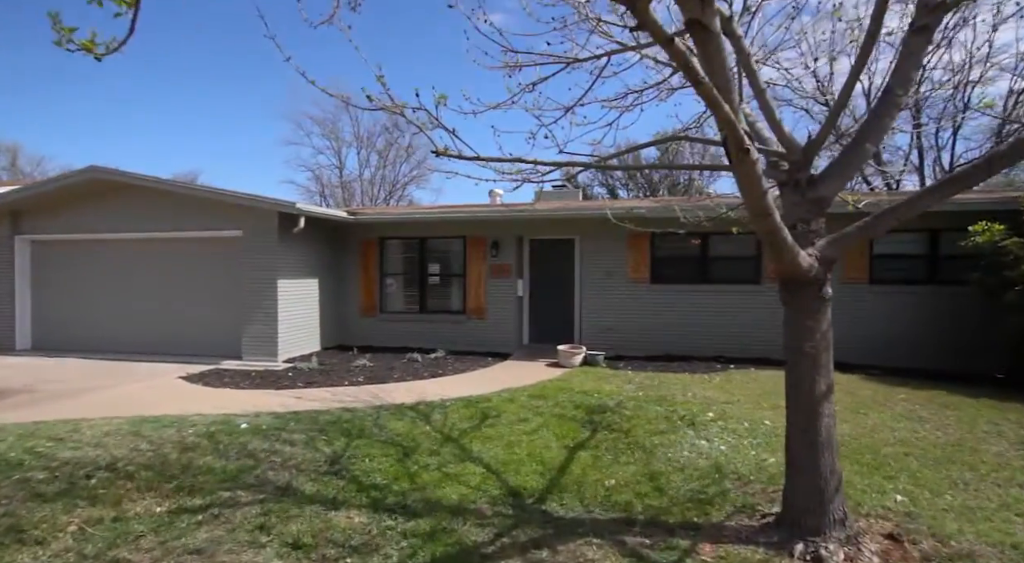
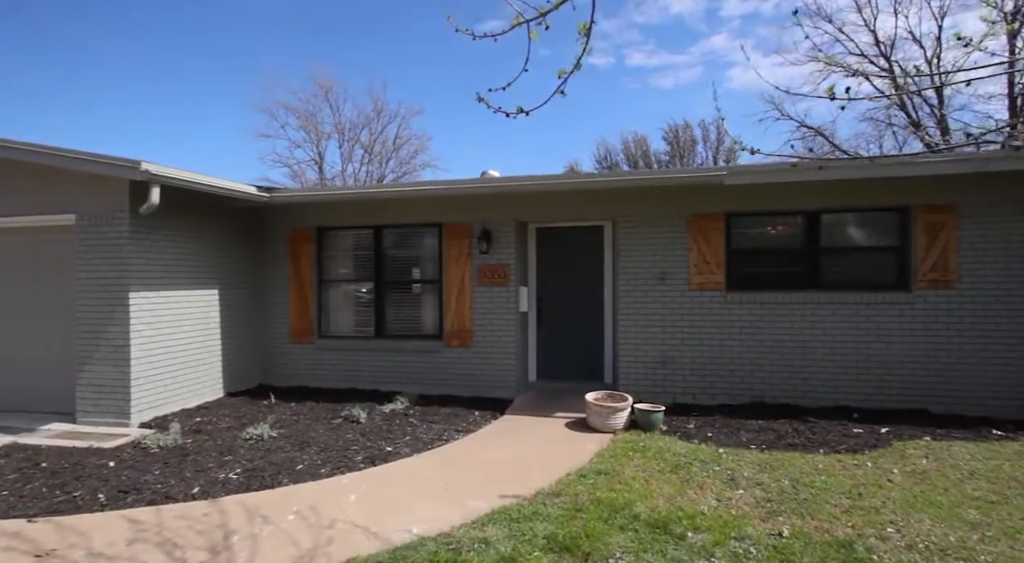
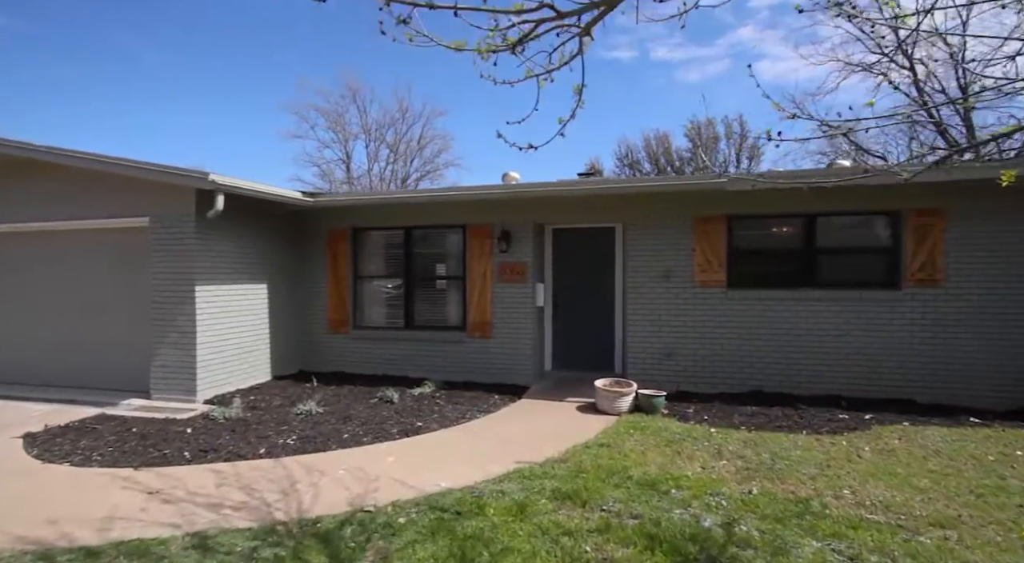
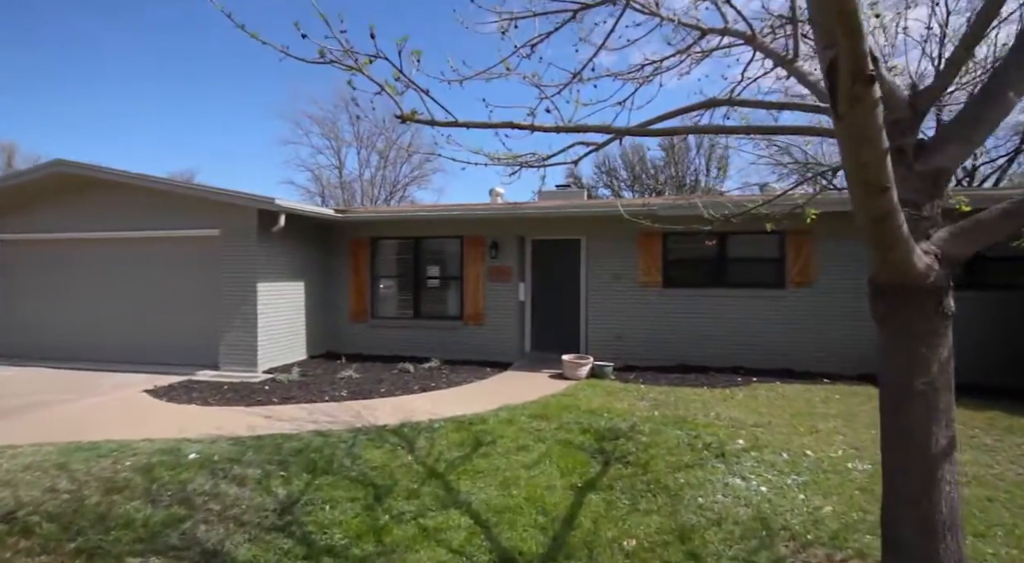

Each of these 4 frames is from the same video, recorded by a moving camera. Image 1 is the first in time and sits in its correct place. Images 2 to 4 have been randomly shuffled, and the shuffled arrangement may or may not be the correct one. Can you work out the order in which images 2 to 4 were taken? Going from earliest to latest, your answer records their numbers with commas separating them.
4, 3, 2
